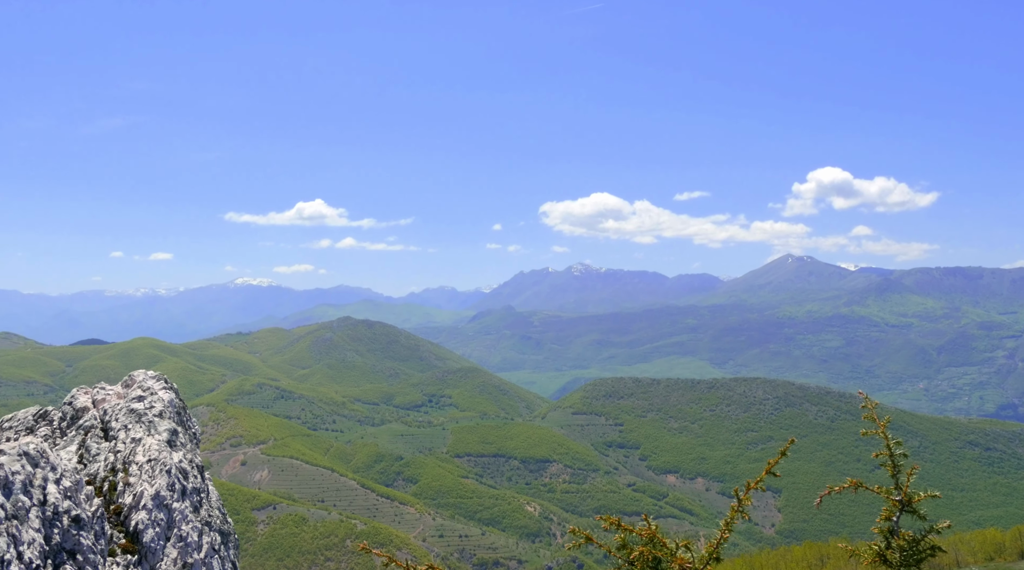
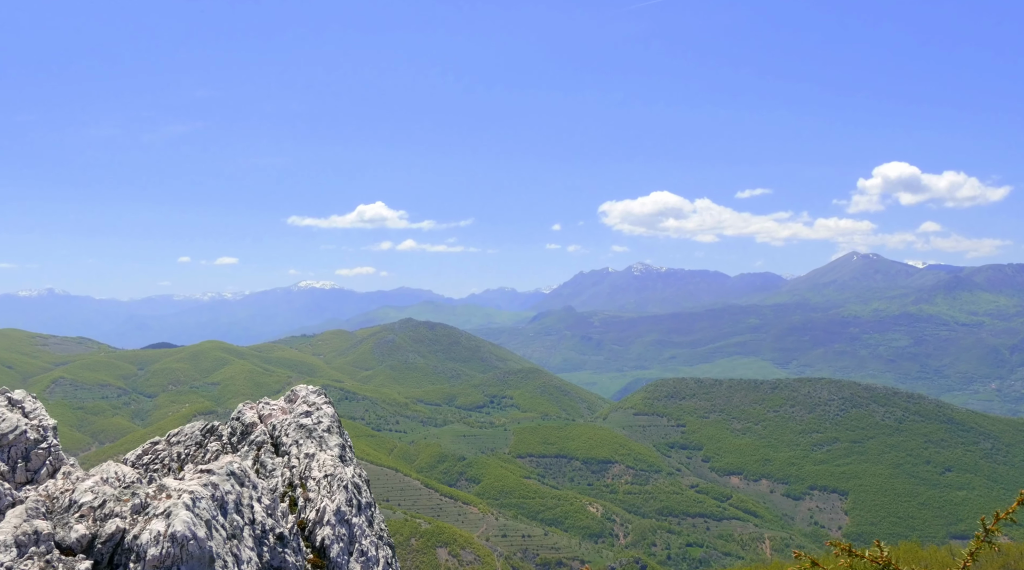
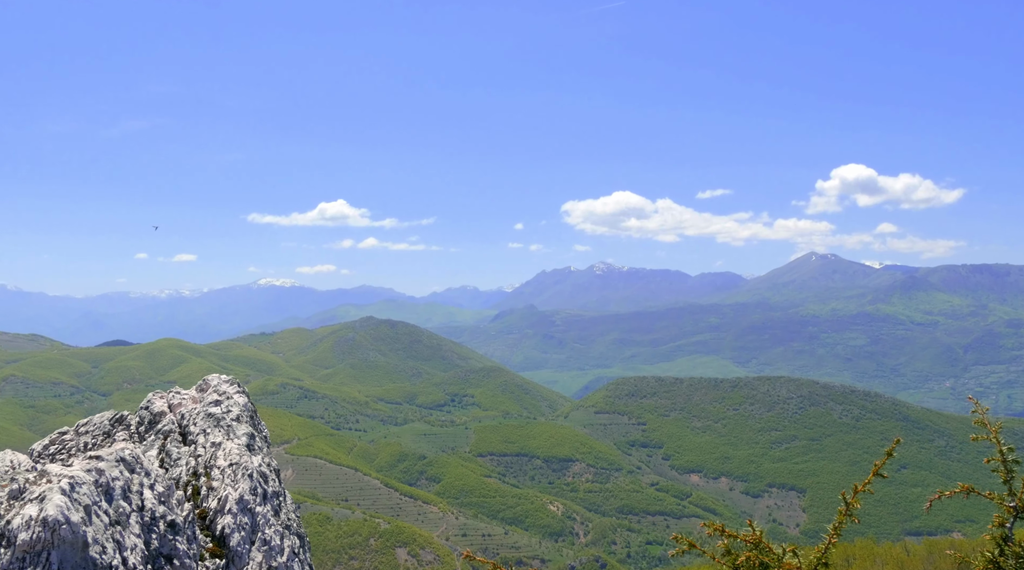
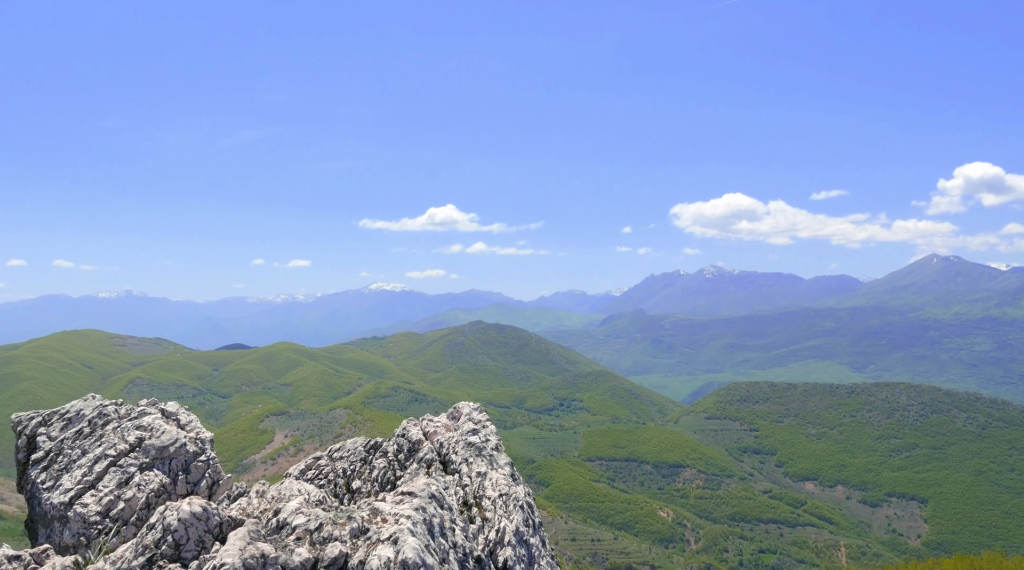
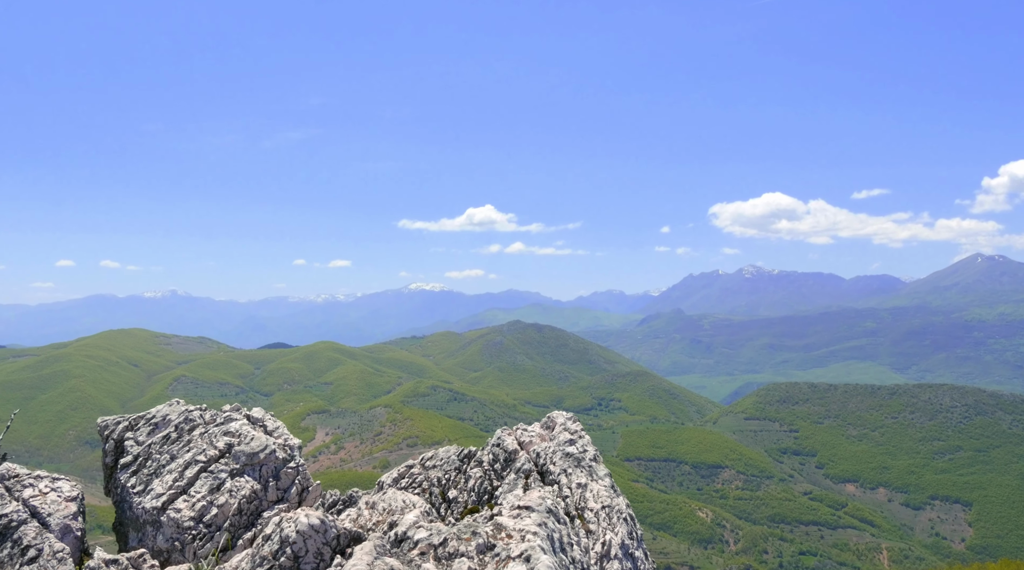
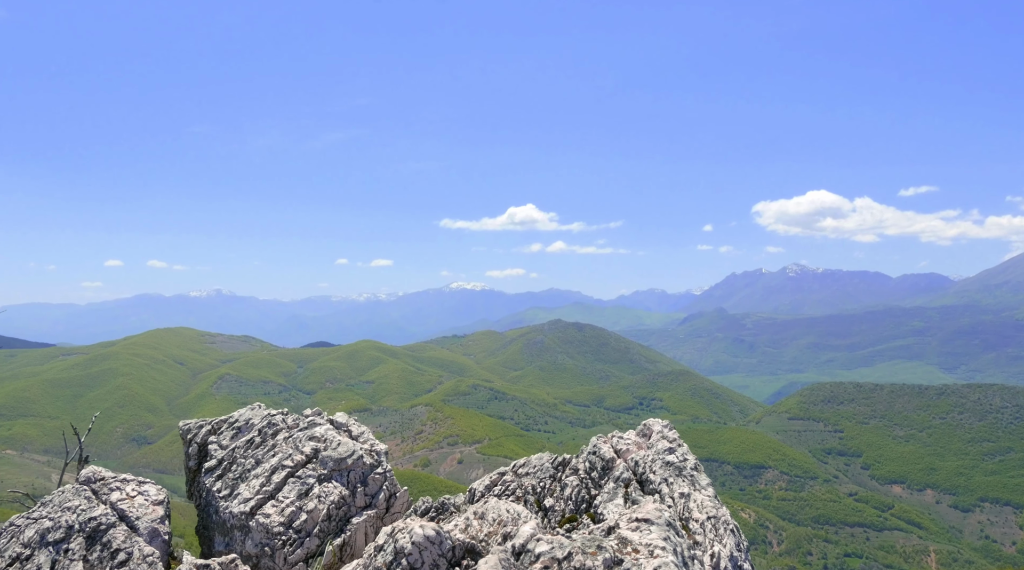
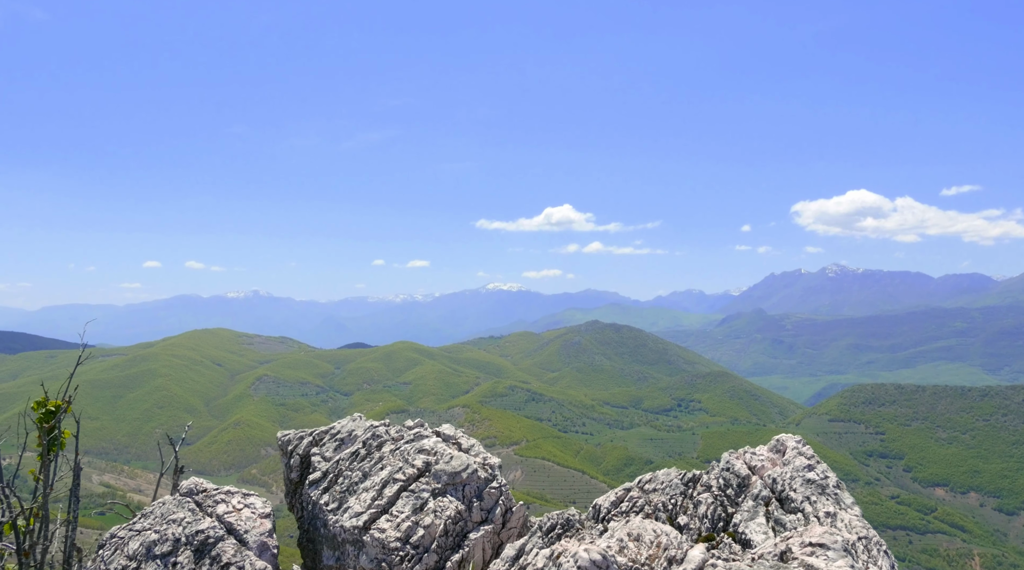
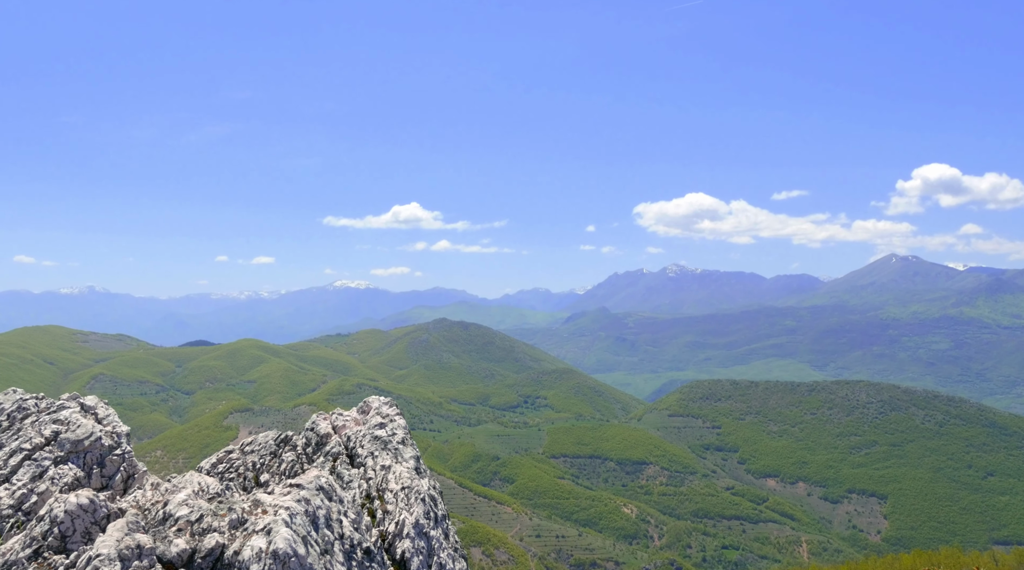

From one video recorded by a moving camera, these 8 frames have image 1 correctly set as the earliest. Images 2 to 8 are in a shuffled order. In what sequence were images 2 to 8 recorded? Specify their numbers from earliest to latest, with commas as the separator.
3, 2, 8, 4, 5, 6, 7
